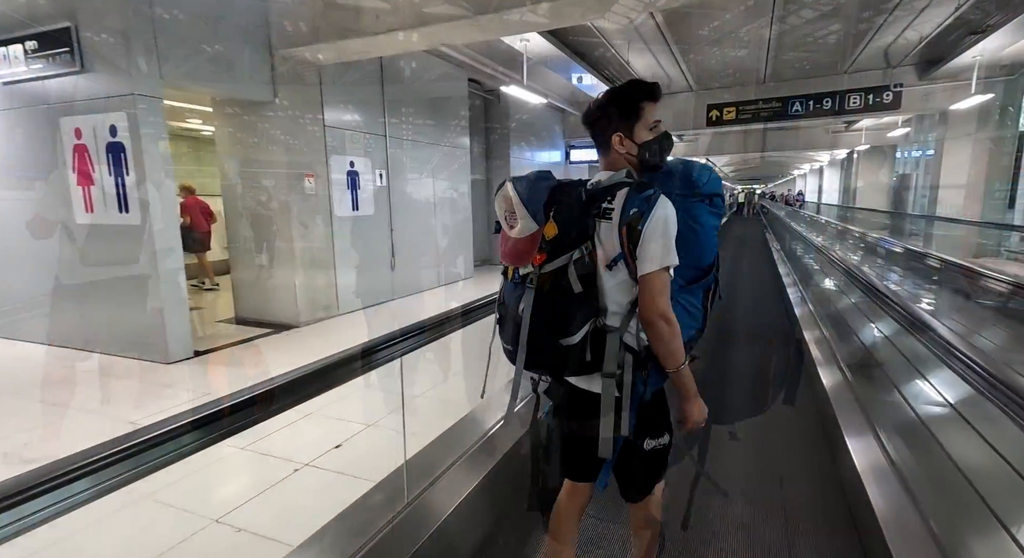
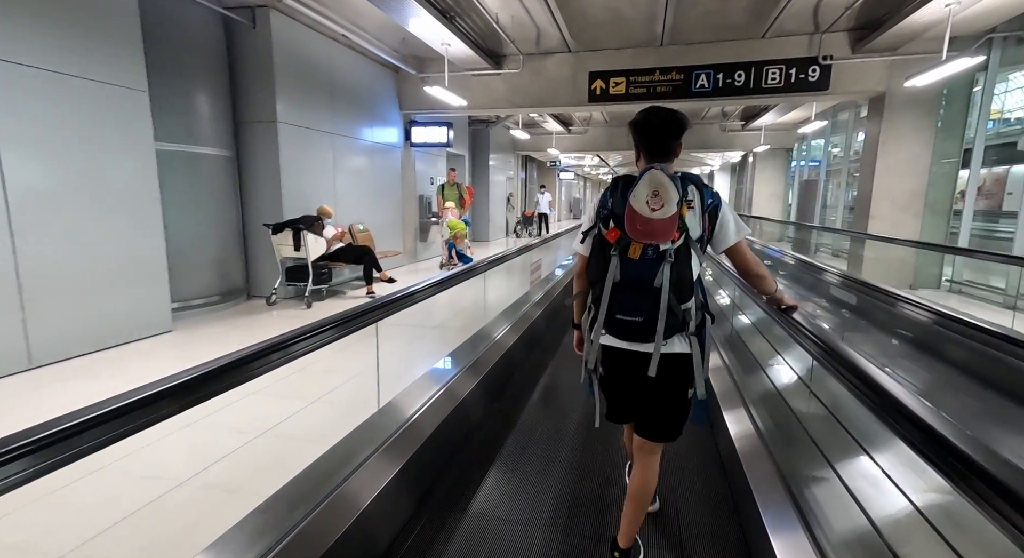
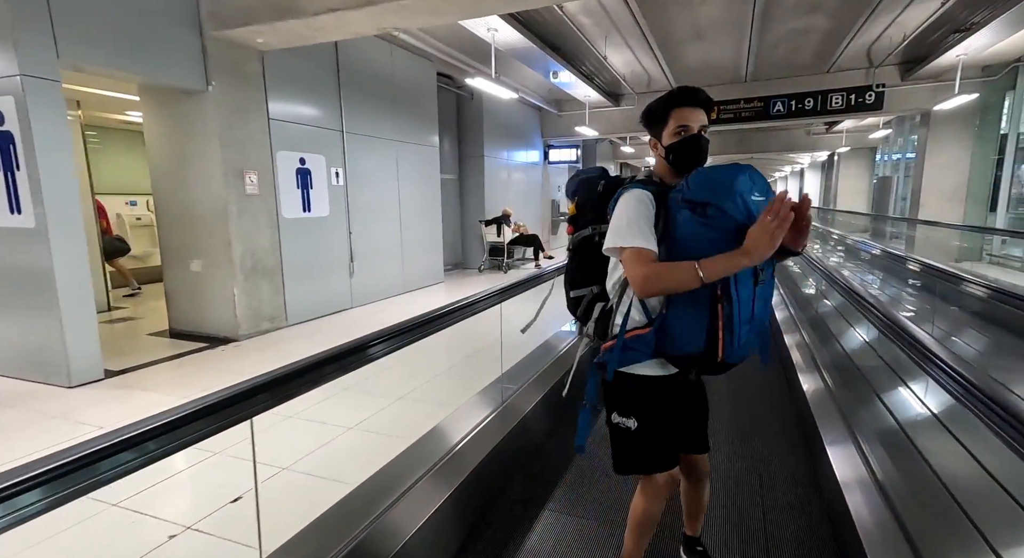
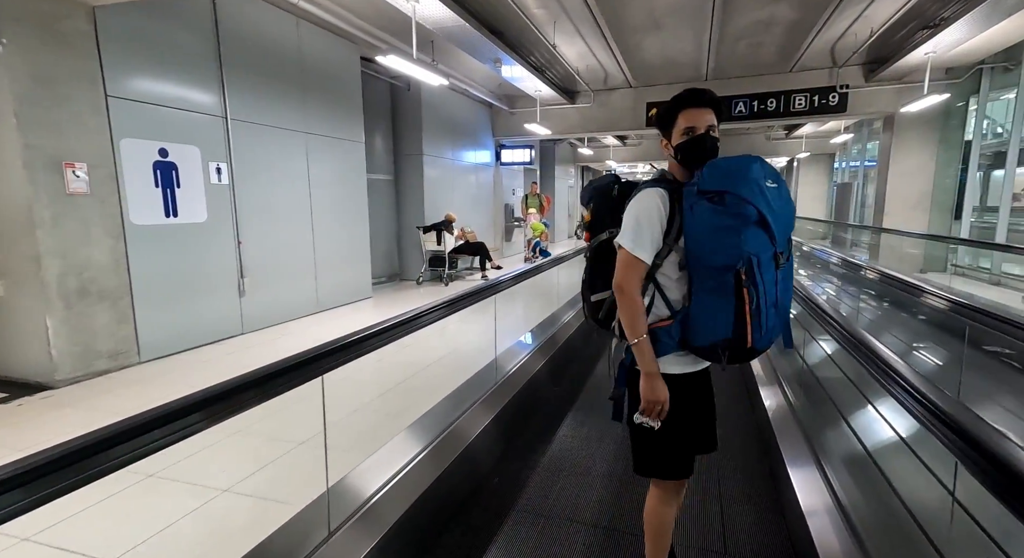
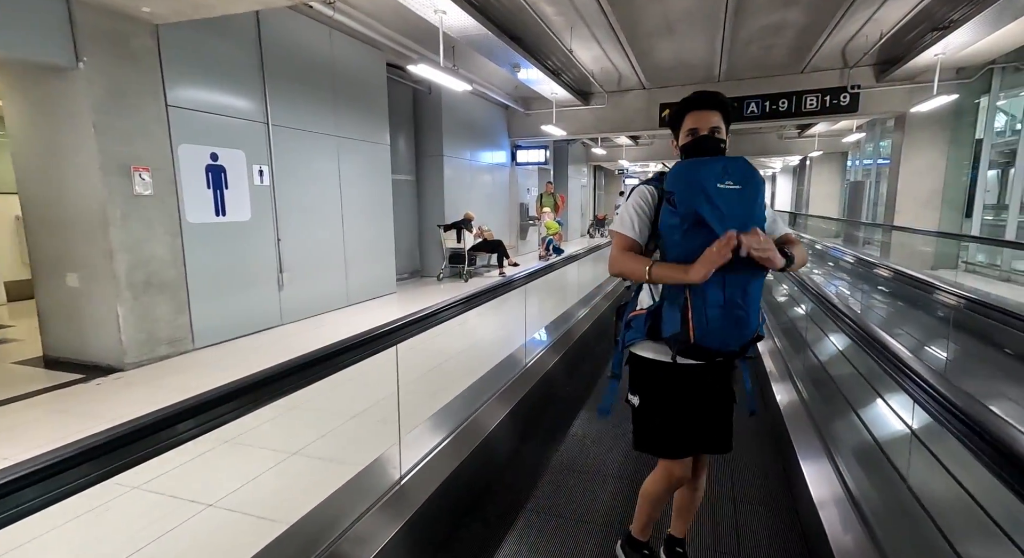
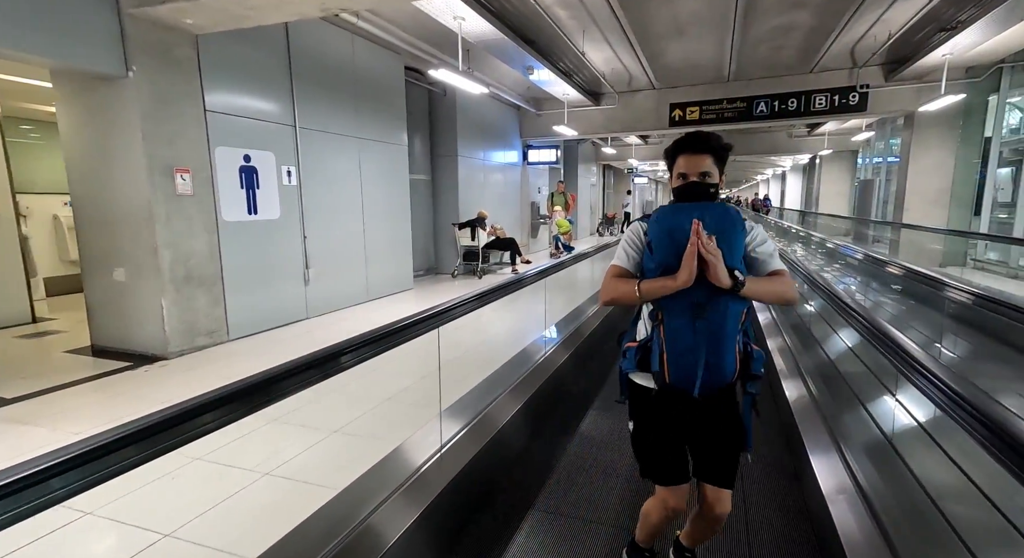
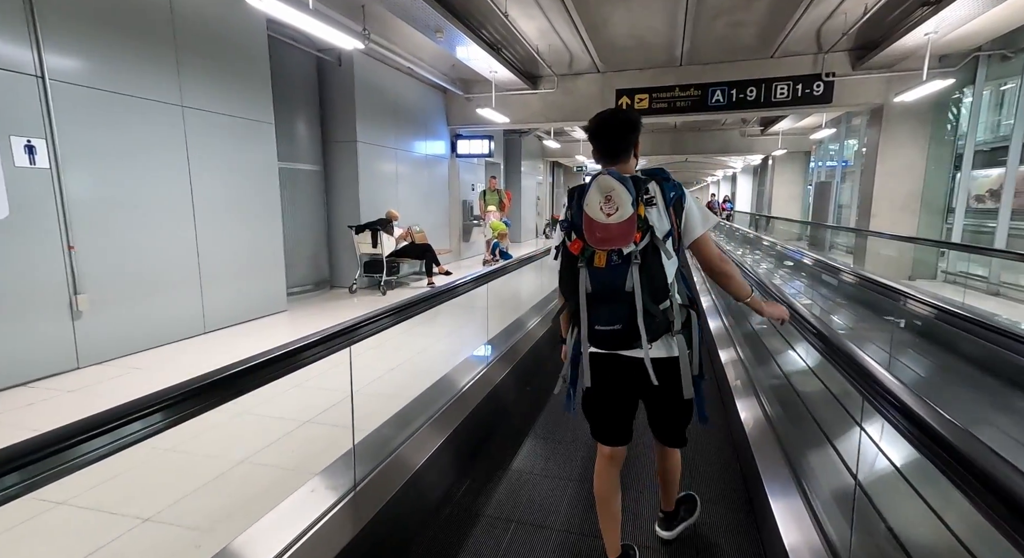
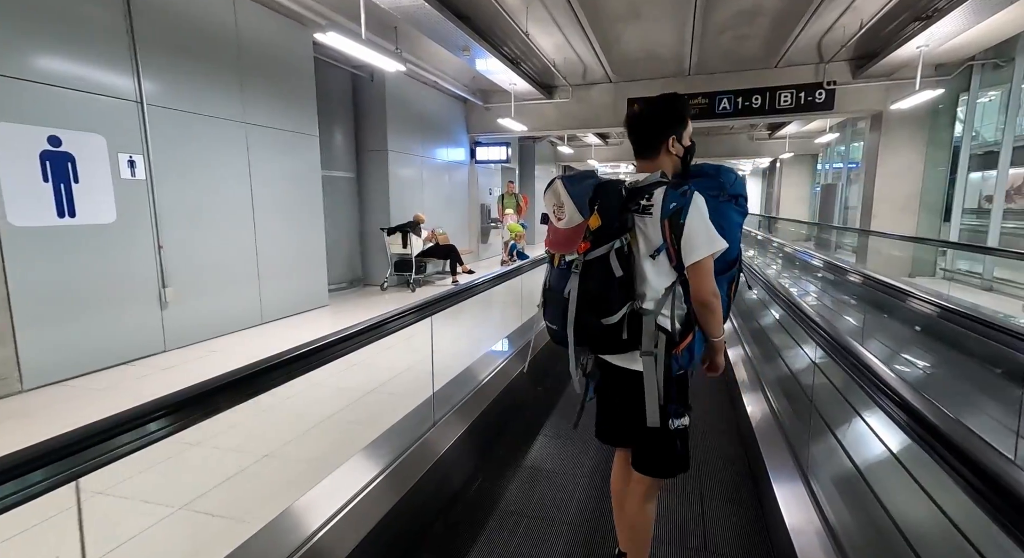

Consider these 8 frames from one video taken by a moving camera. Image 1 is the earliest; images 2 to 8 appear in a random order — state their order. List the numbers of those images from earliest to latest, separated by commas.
3, 6, 5, 4, 8, 7, 2
